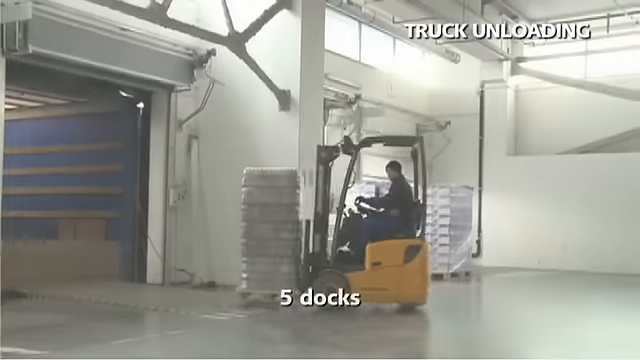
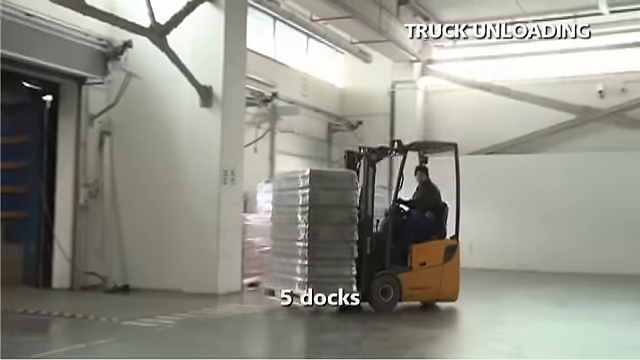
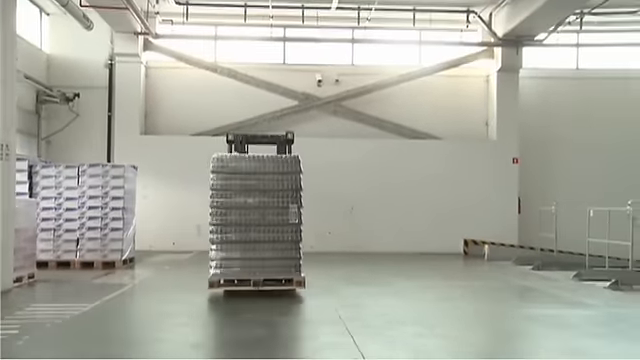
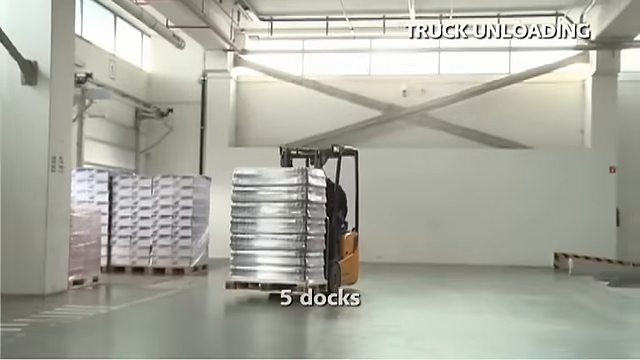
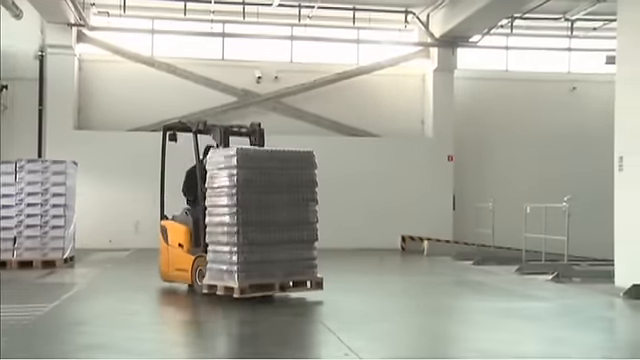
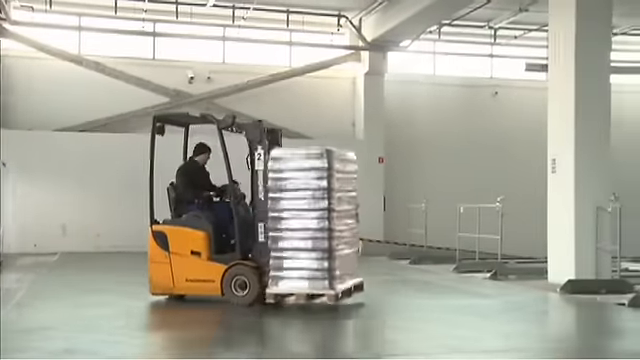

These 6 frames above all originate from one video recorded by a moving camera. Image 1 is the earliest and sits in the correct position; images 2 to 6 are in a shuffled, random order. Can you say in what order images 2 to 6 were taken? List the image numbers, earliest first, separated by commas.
2, 4, 3, 5, 6
